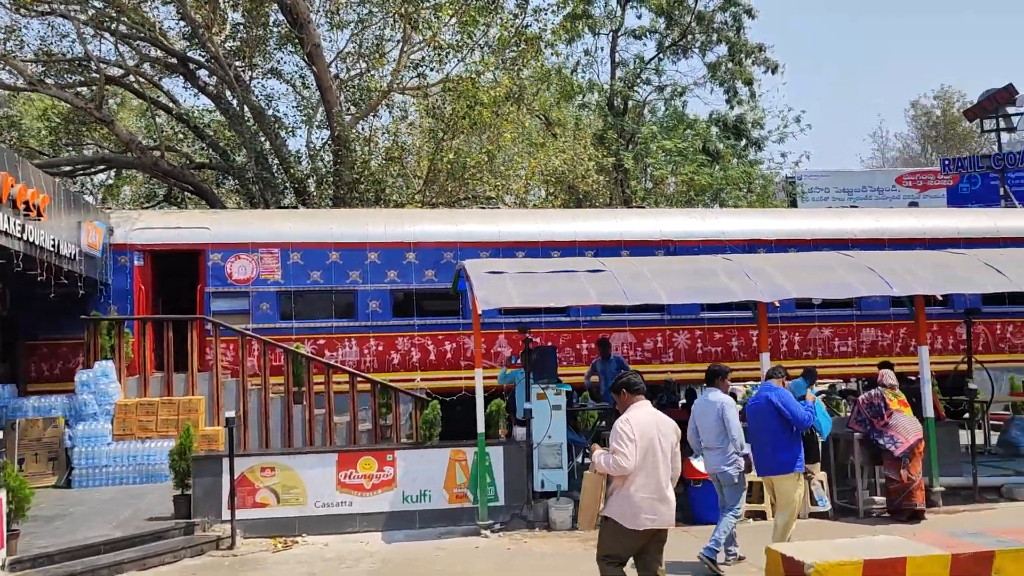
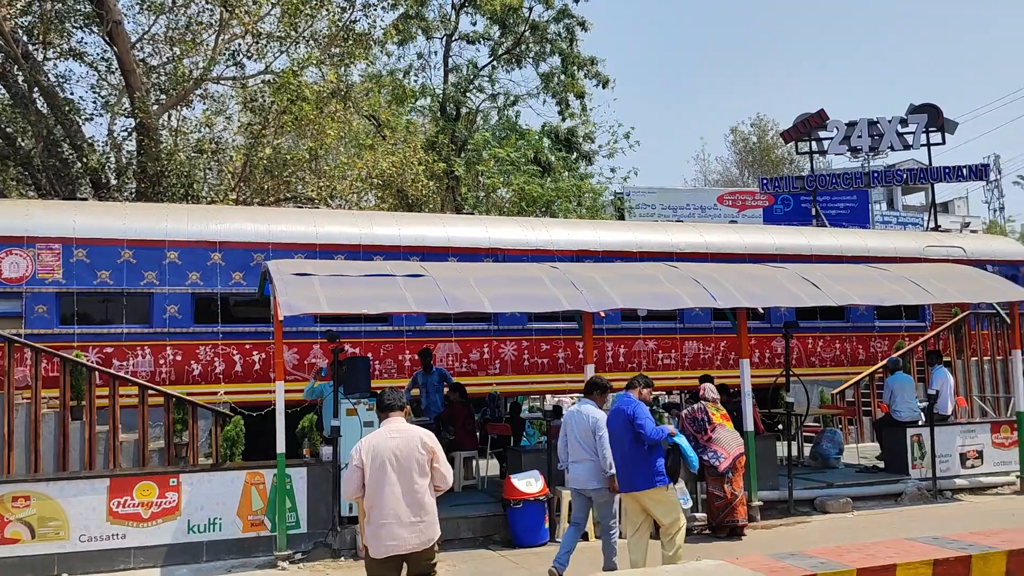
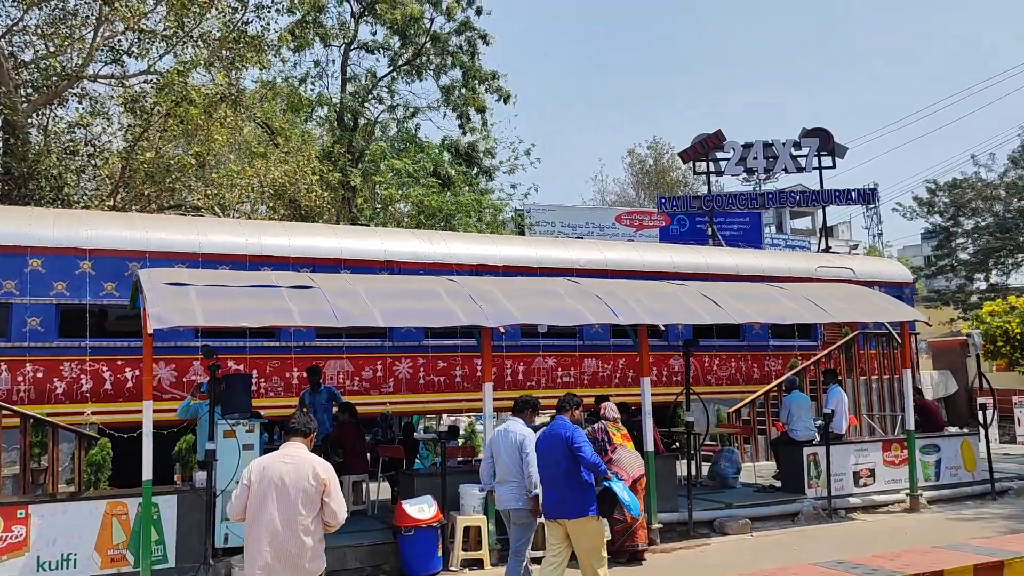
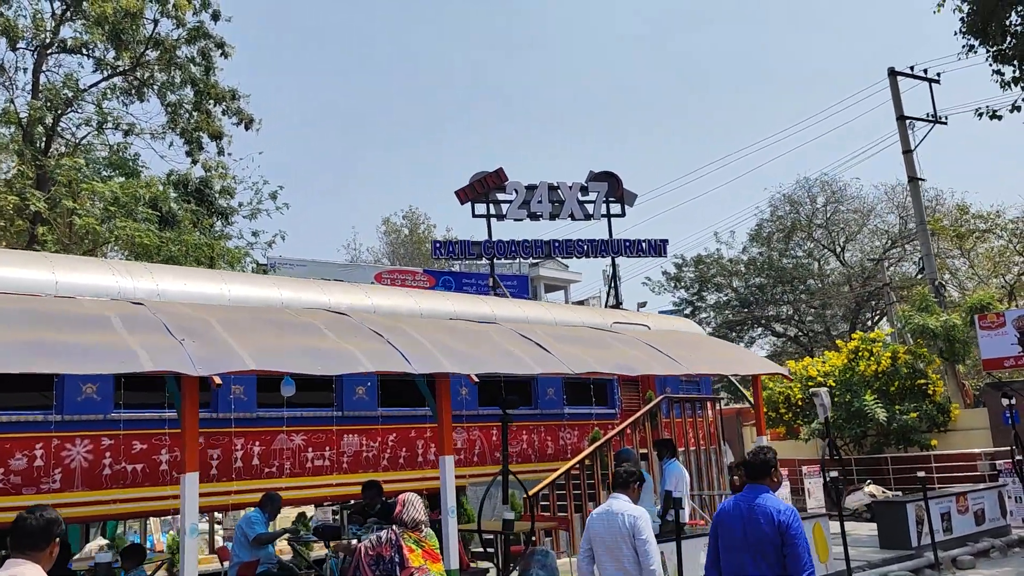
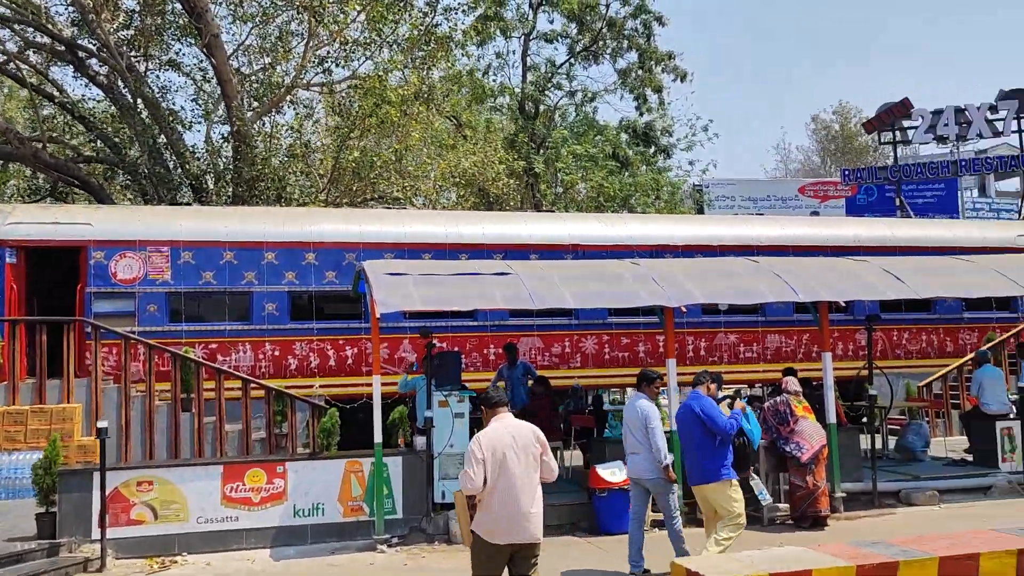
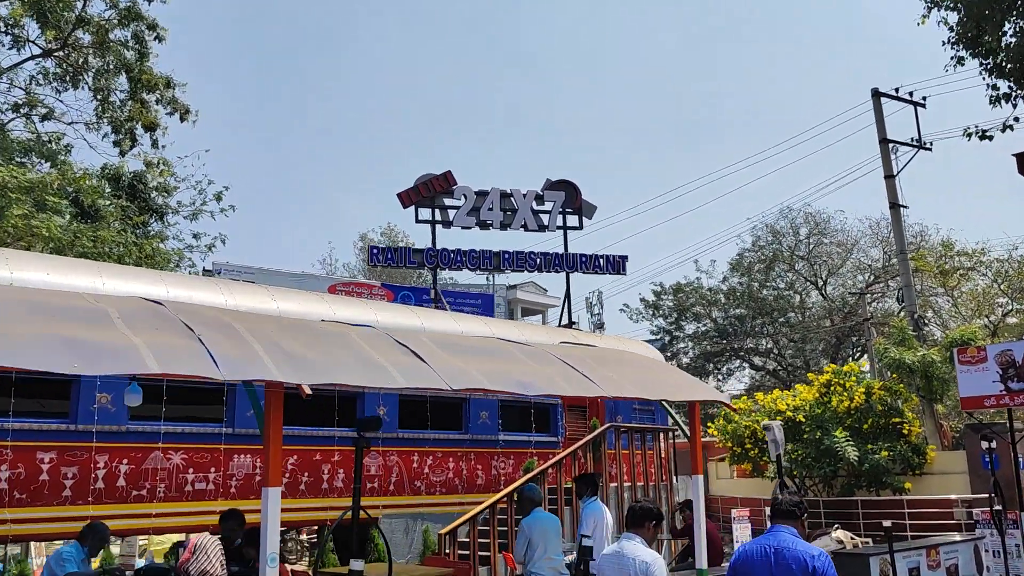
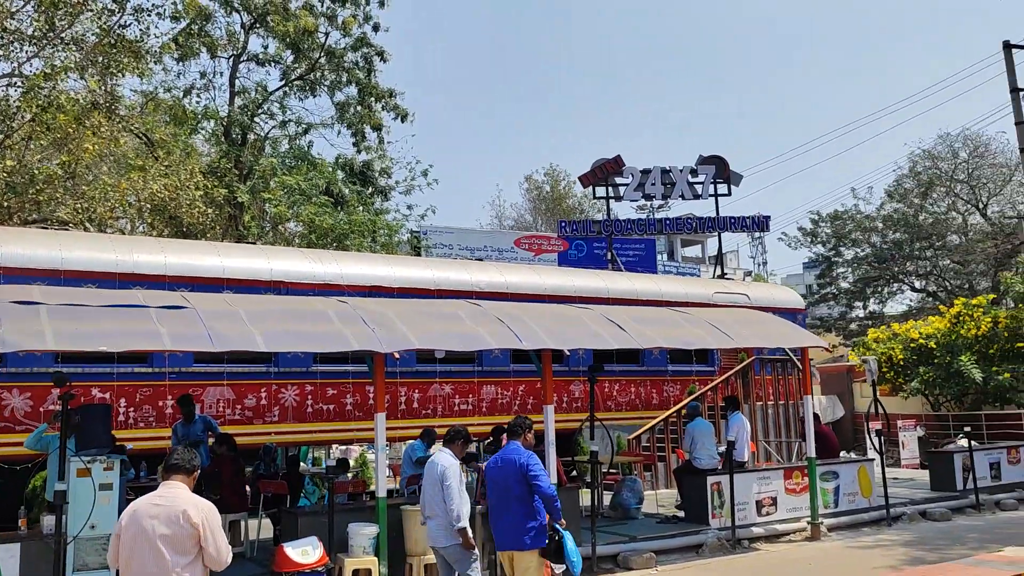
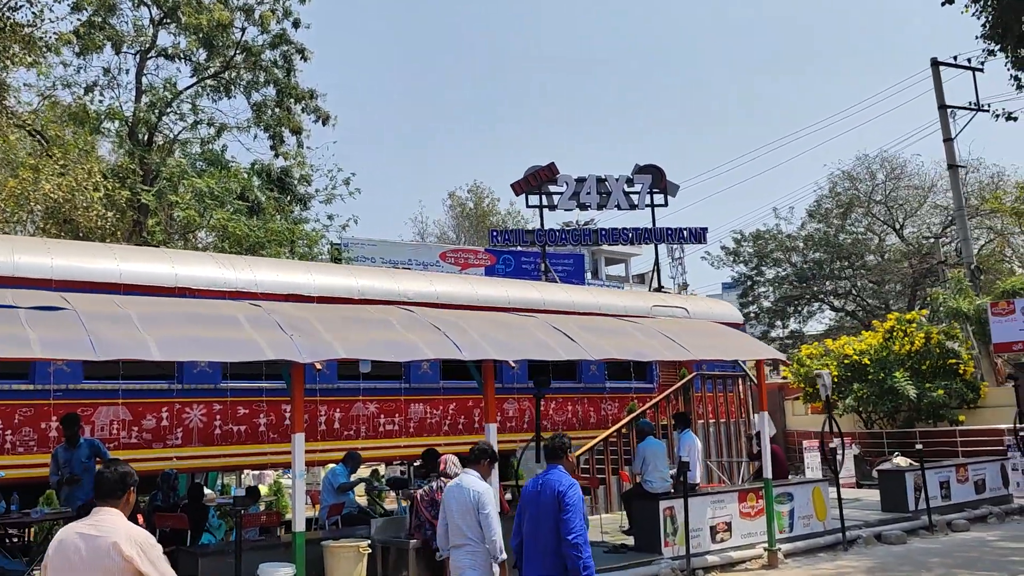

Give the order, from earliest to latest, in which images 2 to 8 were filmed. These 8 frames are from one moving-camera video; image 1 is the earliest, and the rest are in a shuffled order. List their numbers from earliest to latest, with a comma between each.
5, 2, 3, 7, 8, 4, 6
